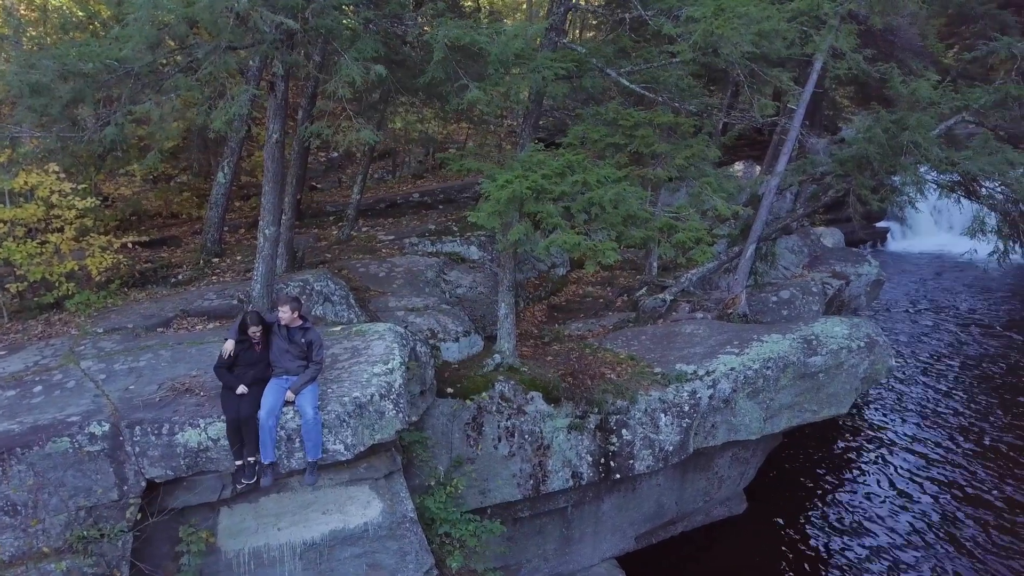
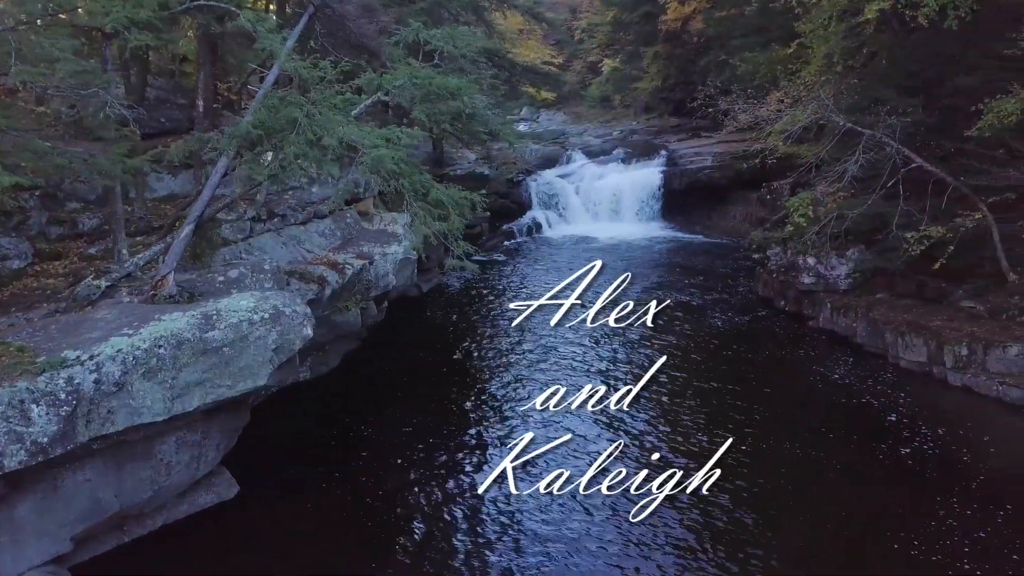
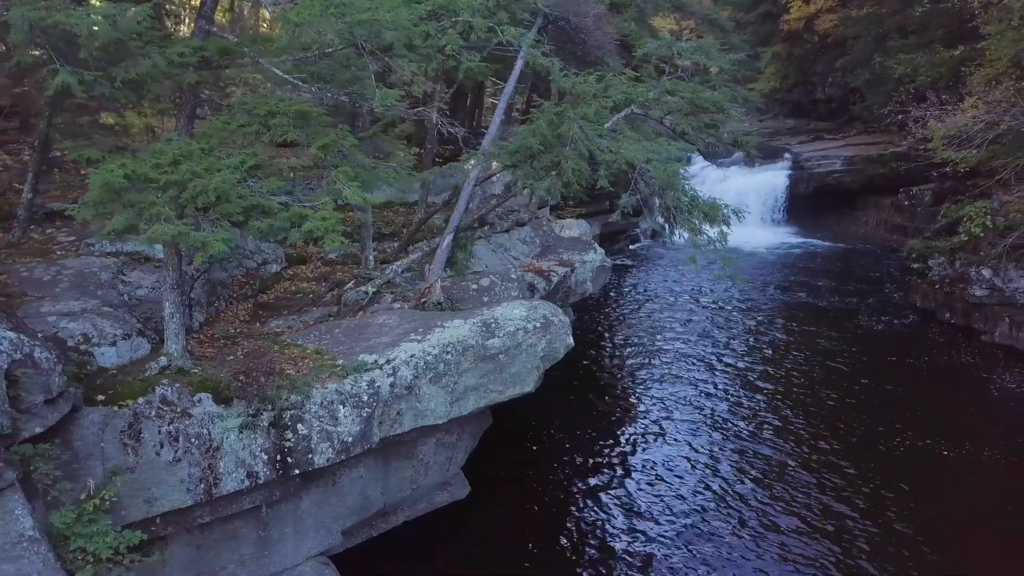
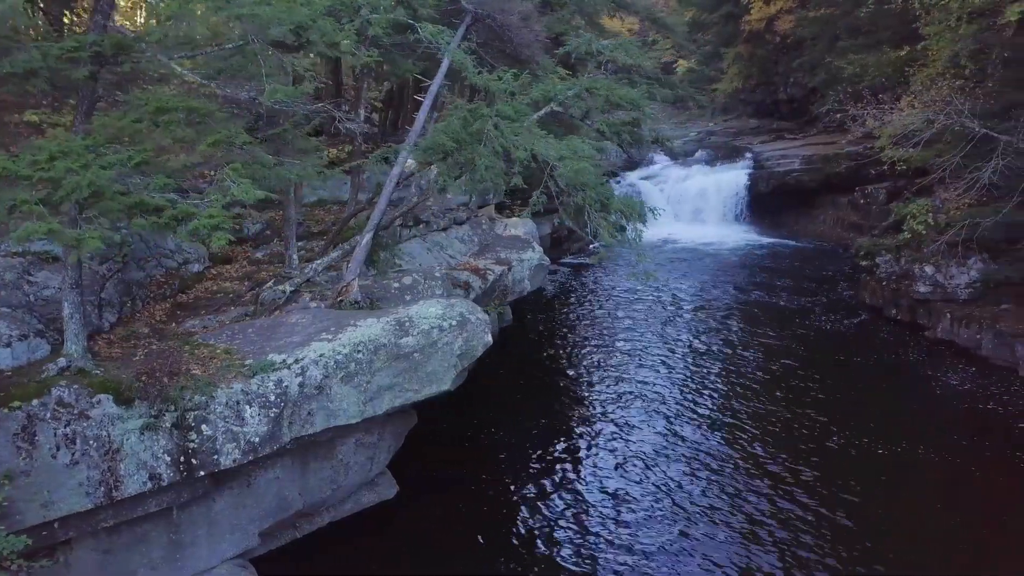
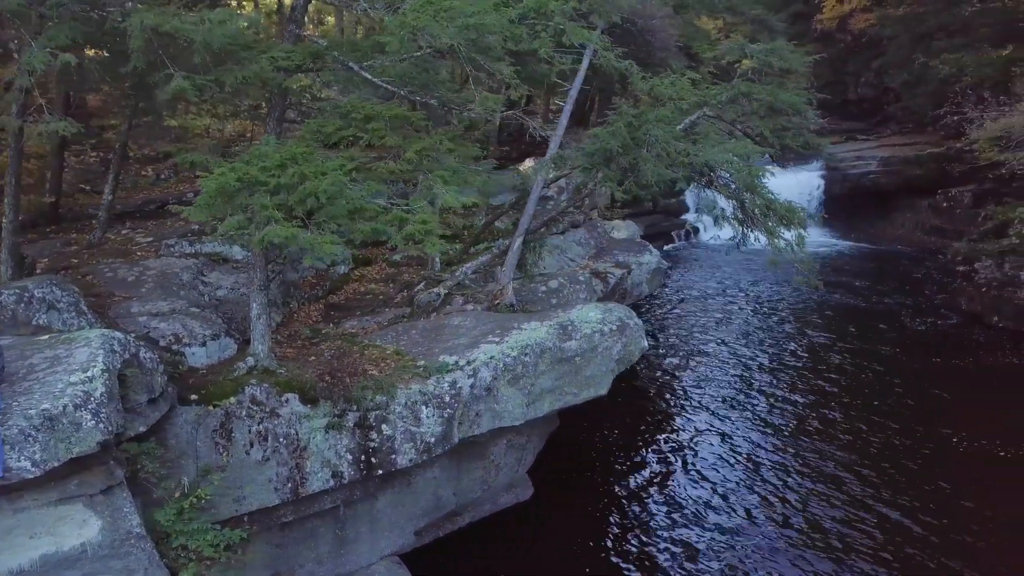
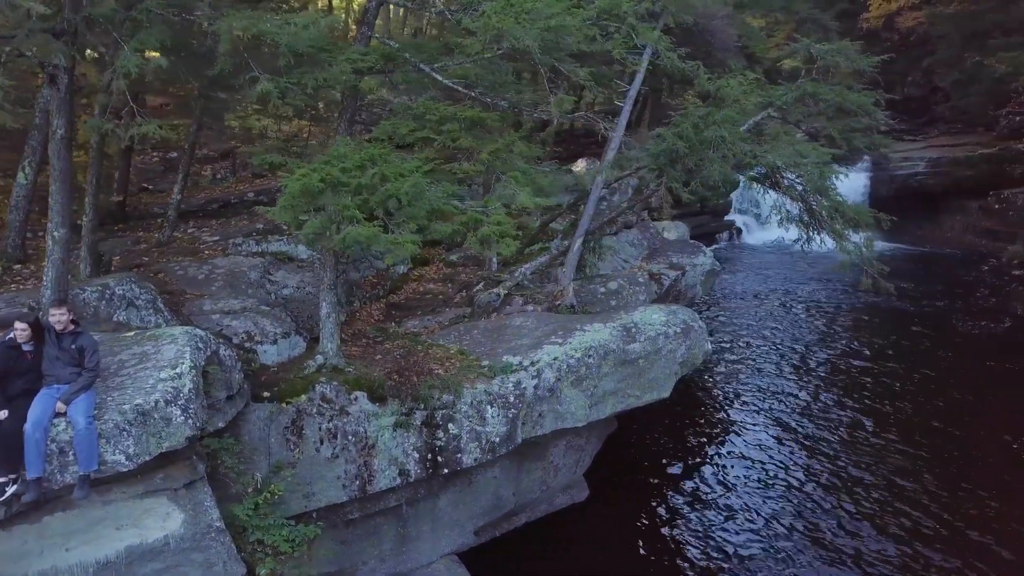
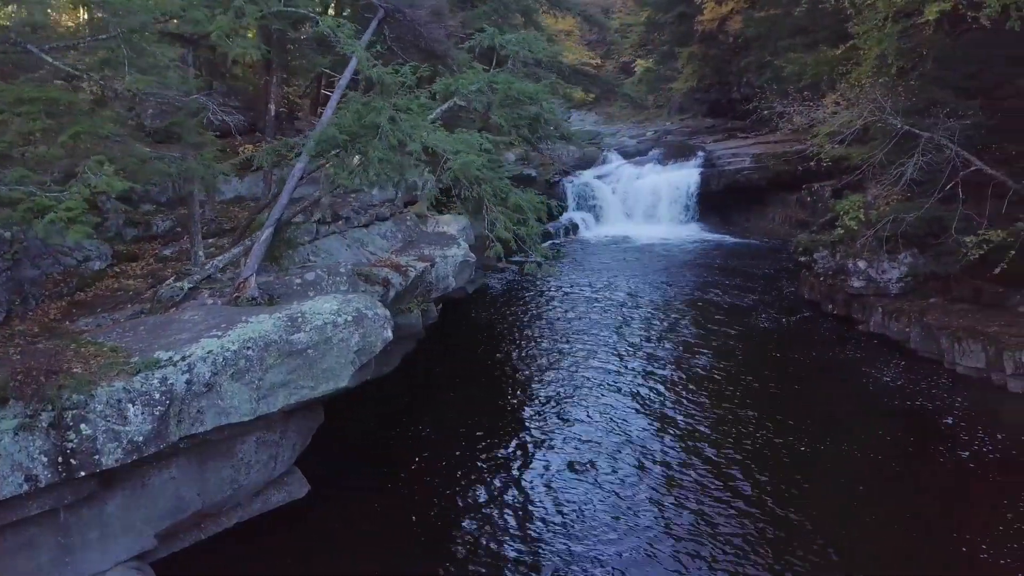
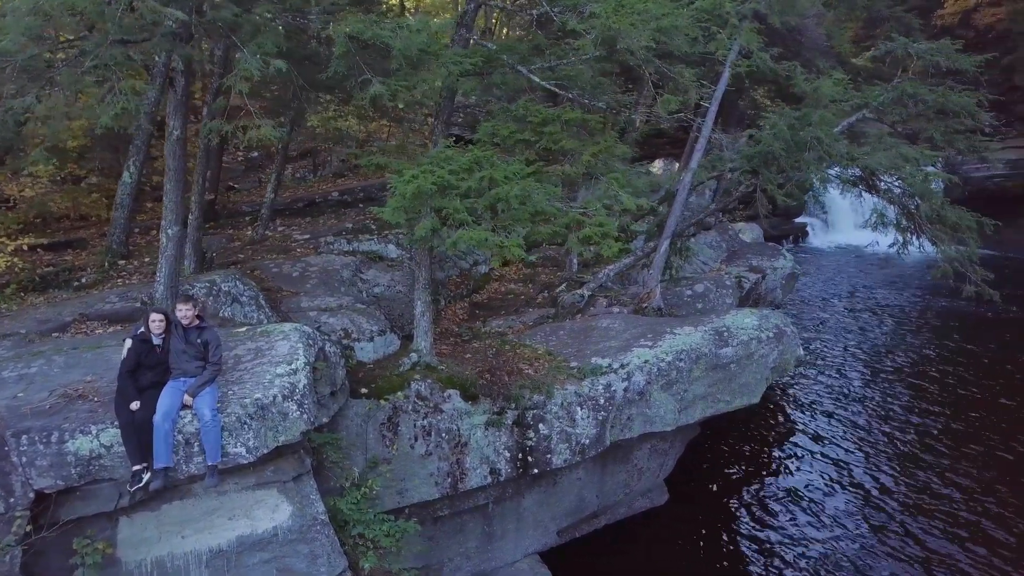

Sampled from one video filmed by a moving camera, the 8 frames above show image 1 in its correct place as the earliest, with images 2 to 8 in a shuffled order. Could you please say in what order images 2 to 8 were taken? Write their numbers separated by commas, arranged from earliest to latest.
8, 6, 5, 3, 4, 7, 2
